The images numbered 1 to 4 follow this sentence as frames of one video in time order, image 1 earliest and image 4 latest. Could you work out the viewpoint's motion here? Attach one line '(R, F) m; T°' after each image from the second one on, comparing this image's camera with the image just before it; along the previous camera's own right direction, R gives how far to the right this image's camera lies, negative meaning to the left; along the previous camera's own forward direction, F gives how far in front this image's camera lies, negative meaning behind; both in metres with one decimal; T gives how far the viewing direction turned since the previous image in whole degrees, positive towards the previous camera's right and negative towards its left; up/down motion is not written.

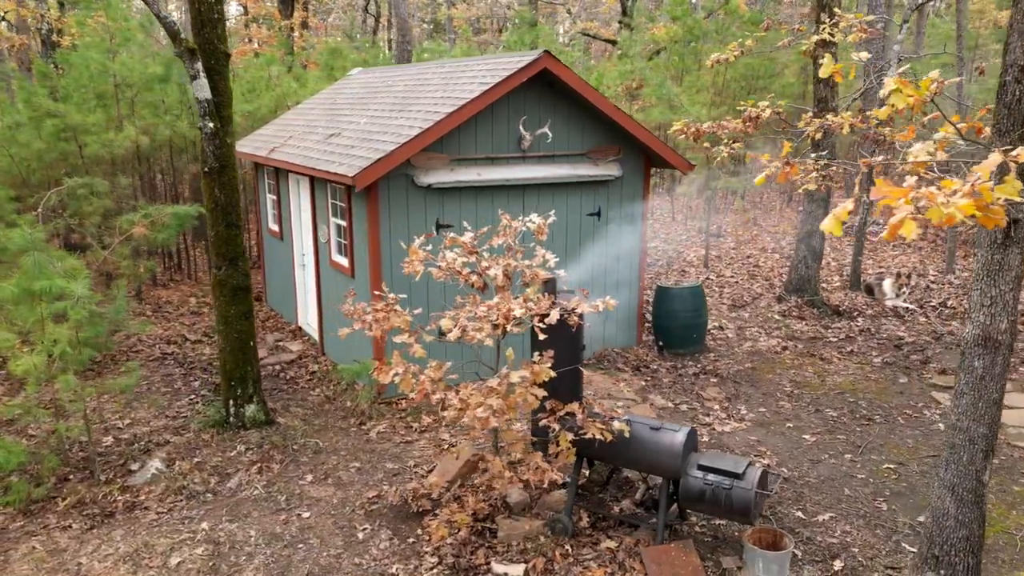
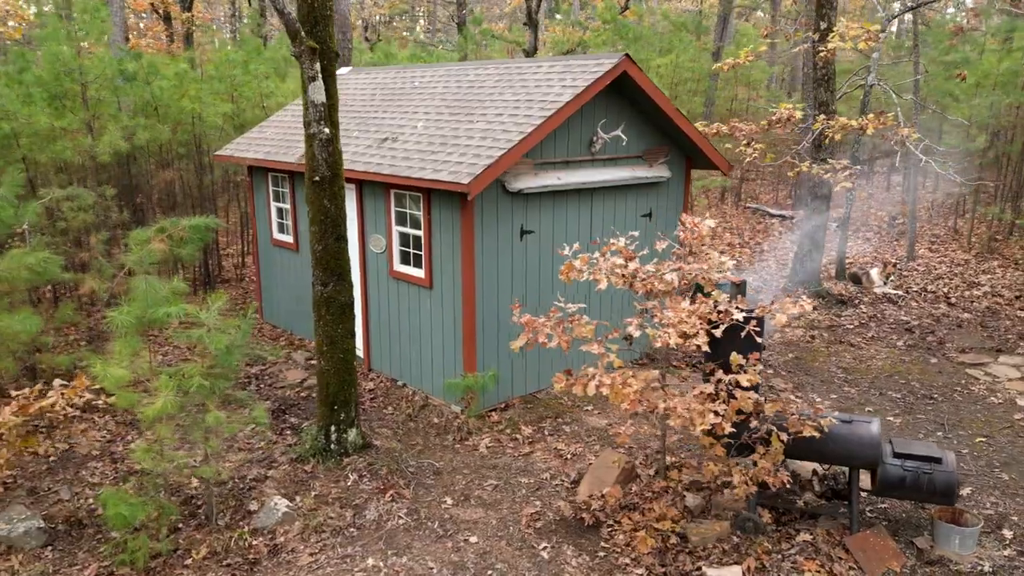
(-2.2, +0.3) m; +10°
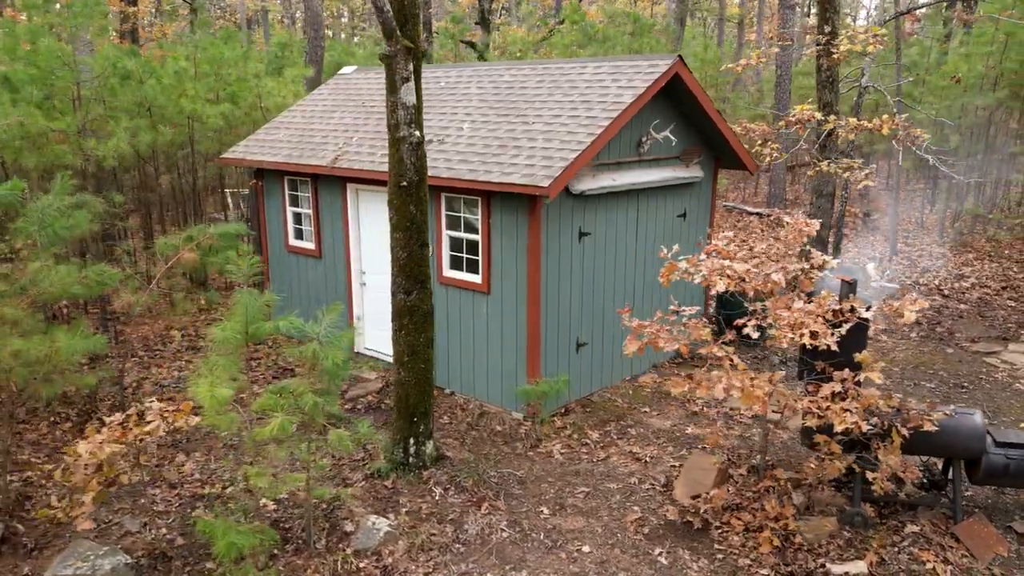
(-1.3, +0.2) m; +5°
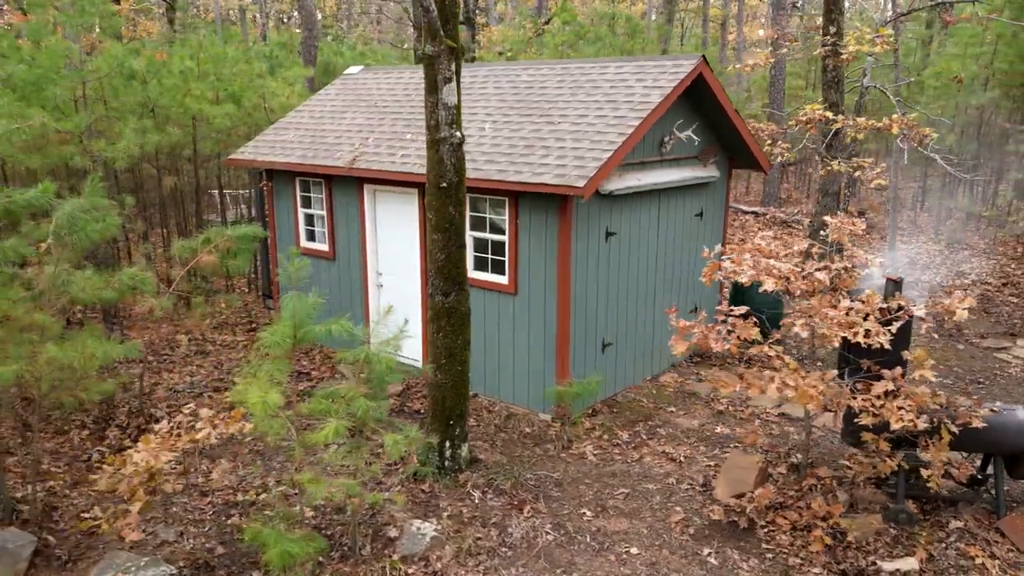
(-0.5, +0.1) m; +2°
